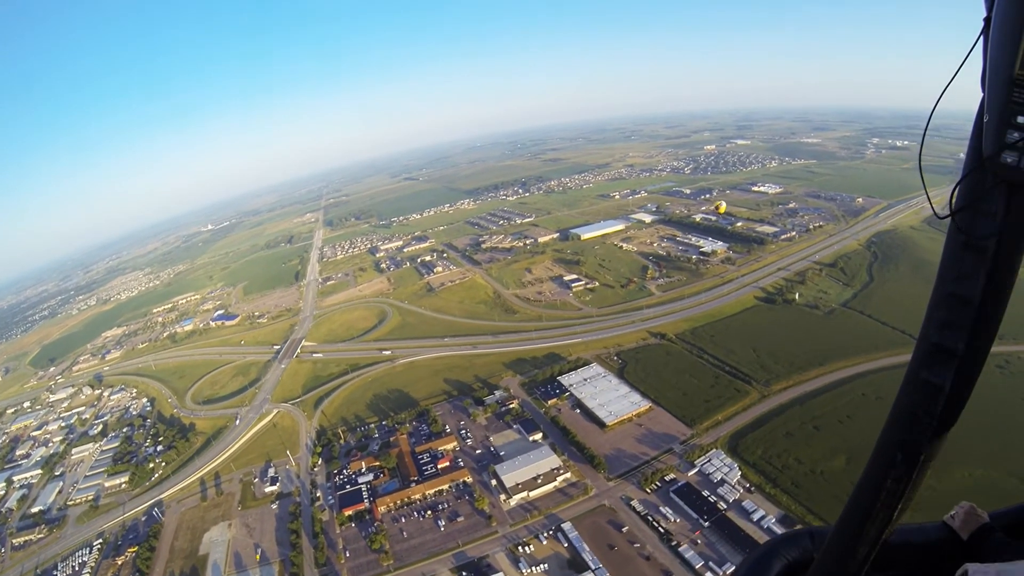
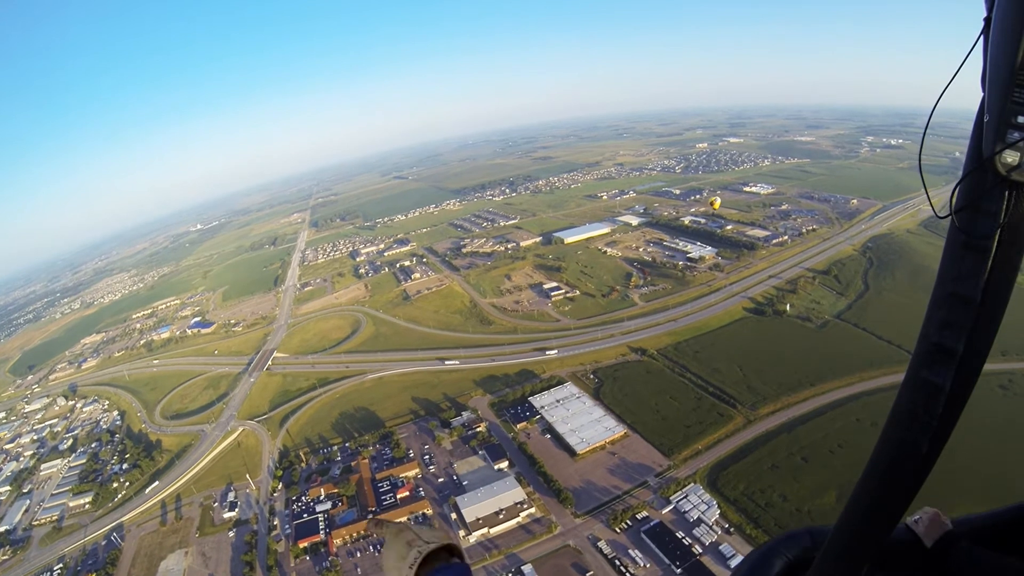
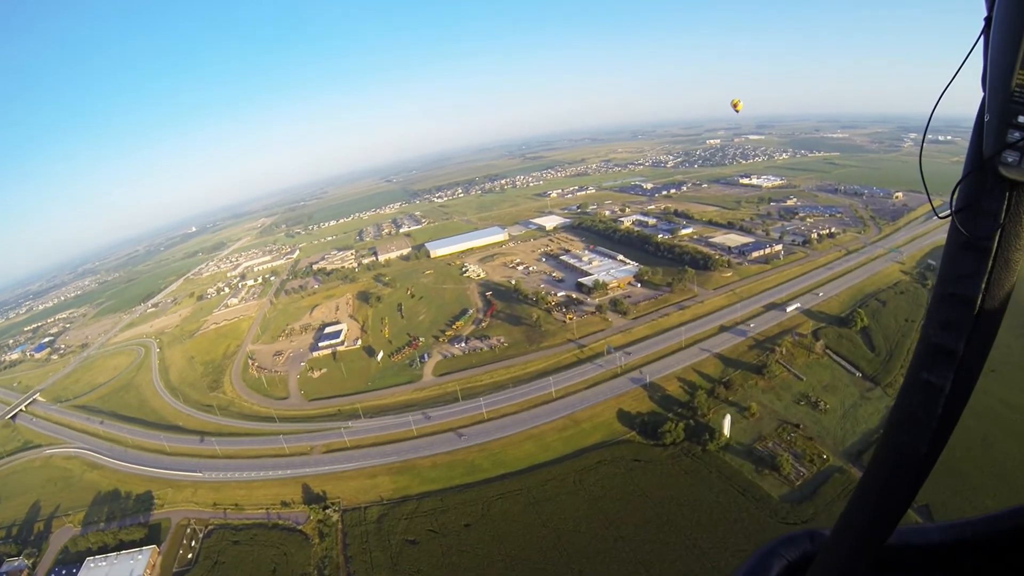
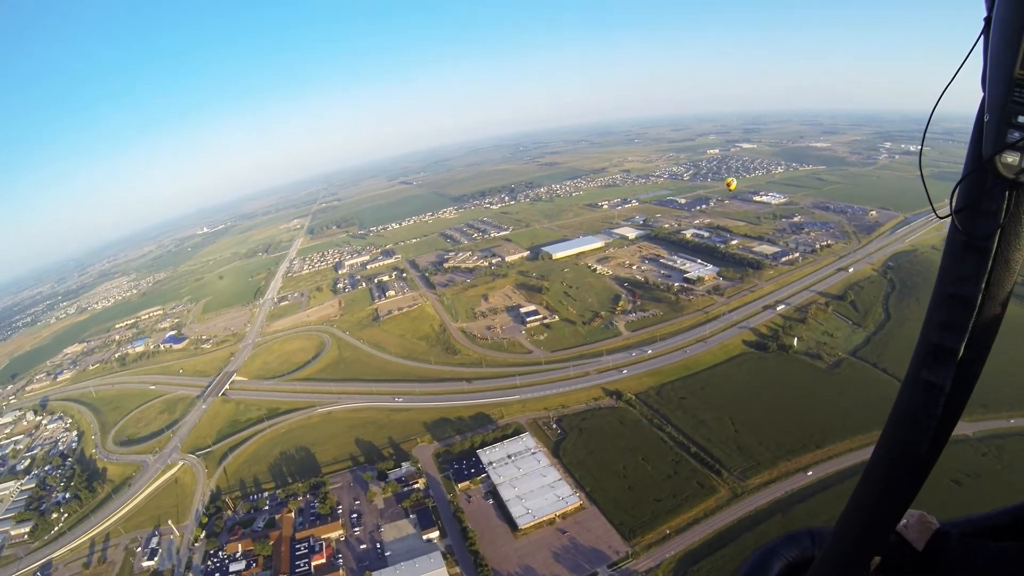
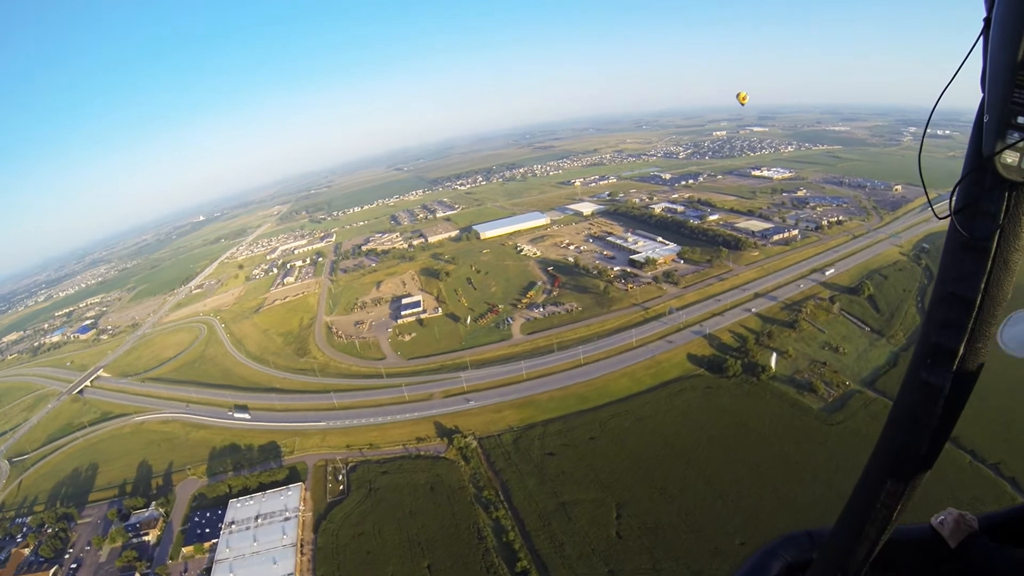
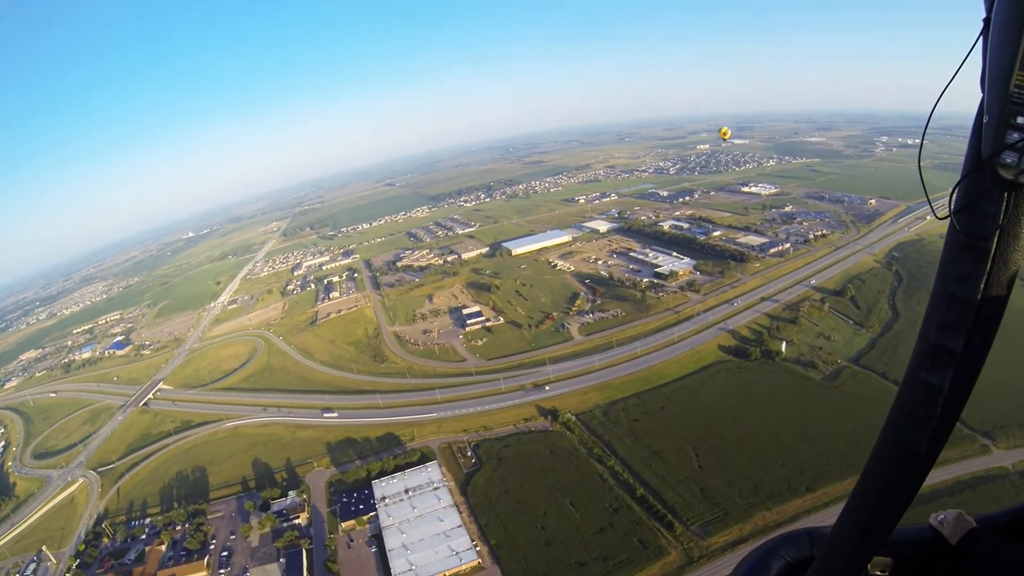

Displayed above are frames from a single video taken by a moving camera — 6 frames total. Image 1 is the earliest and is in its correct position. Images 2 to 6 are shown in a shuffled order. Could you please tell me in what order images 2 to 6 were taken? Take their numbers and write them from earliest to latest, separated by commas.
2, 4, 6, 5, 3
